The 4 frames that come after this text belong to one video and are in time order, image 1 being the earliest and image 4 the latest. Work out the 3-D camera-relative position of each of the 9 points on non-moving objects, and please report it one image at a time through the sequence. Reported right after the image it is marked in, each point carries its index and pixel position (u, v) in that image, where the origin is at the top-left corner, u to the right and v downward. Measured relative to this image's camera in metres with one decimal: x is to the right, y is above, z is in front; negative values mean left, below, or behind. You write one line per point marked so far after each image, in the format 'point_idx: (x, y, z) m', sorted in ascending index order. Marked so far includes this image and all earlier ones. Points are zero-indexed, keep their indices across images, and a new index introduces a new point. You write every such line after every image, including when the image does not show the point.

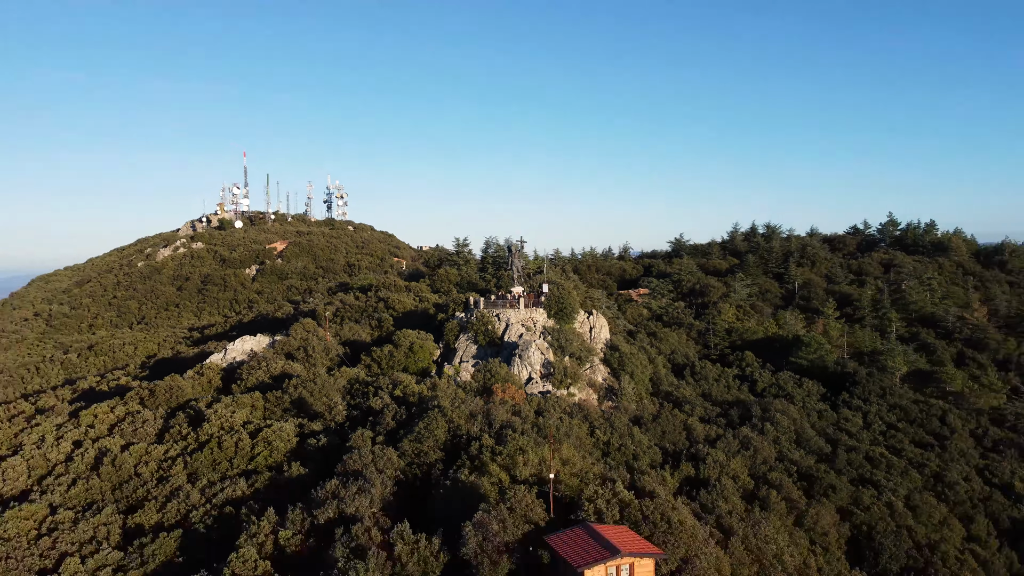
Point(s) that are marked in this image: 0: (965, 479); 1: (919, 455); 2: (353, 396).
0: (+9.7, -4.0, +11.6) m
1: (+9.2, -3.7, +12.4) m
2: (-2.9, -2.1, +10.8) m
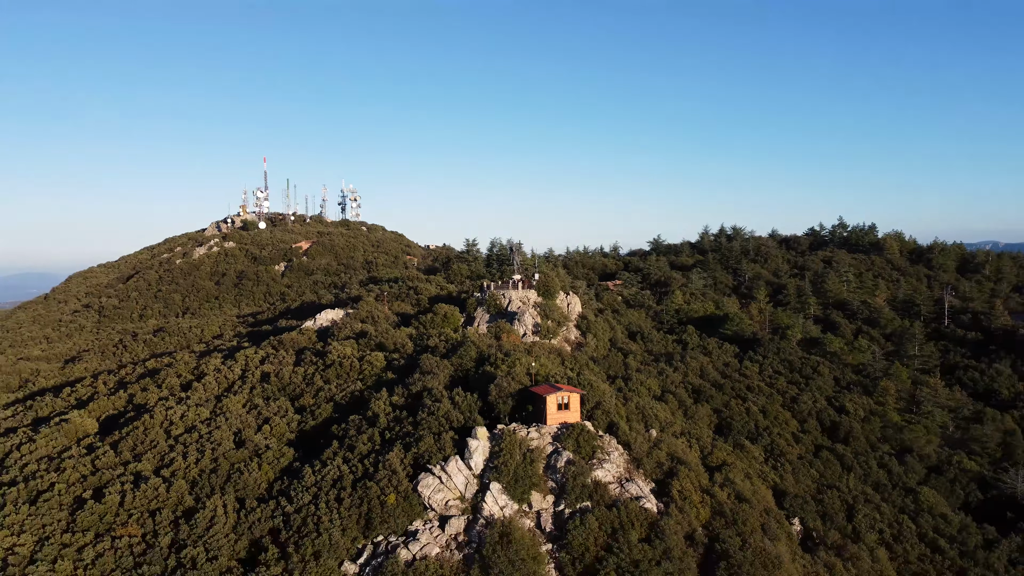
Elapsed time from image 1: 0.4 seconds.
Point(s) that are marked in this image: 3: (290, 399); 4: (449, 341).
0: (+9.7, -3.6, +17.7) m
1: (+9.2, -3.3, +18.5) m
2: (-2.9, -1.6, +16.9) m
3: (-5.8, -2.9, +14.5) m
4: (-1.8, -1.6, +16.1) m
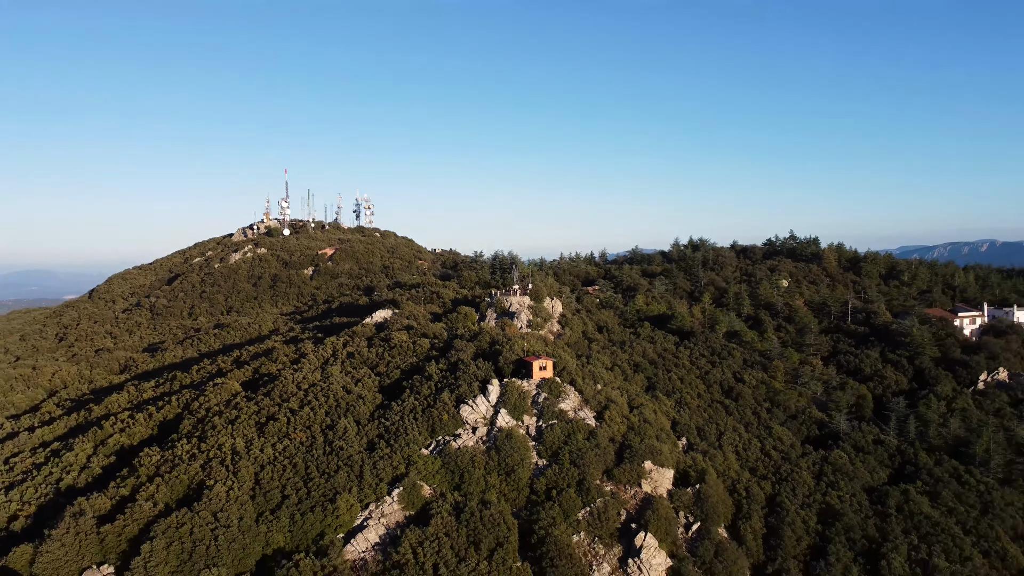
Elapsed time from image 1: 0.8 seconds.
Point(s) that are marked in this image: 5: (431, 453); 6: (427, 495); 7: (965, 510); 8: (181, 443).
0: (+9.7, -4.0, +25.7) m
1: (+9.2, -3.6, +26.5) m
2: (-2.9, -2.0, +24.8) m
3: (-5.8, -3.3, +22.5) m
4: (-1.8, -1.9, +24.1) m
5: (-2.6, -5.3, +17.6) m
6: (-2.6, -6.2, +16.5) m
7: (+15.7, -7.7, +19.1) m
8: (-11.4, -5.3, +19.0) m
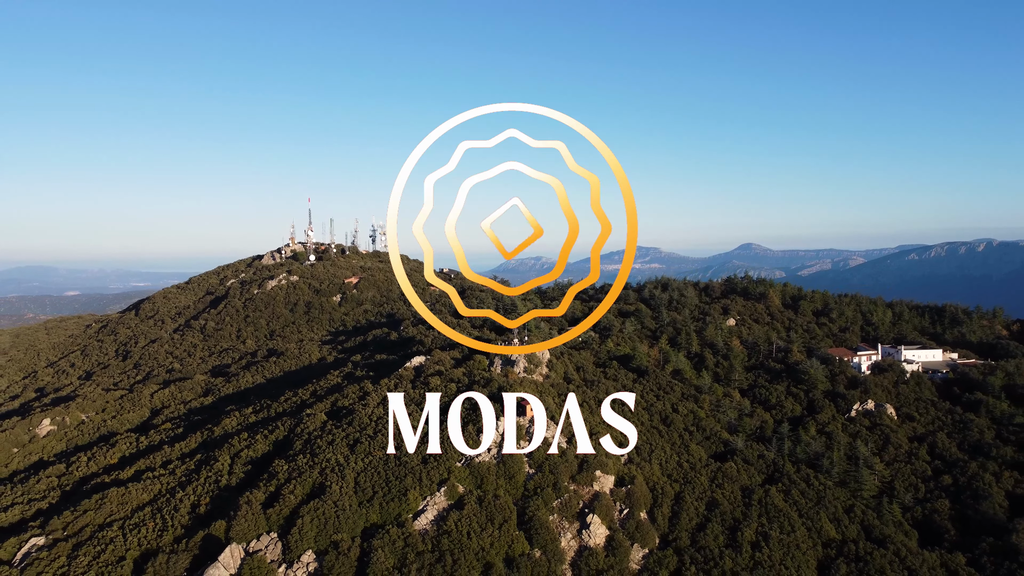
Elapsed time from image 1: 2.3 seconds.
0: (+9.8, -7.7, +36.1) m
1: (+9.3, -7.4, +36.9) m
2: (-2.8, -5.7, +35.2) m
3: (-5.8, -7.0, +32.9) m
4: (-1.8, -5.6, +34.5) m
5: (-2.6, -9.0, +28.1) m
6: (-2.5, -10.0, +26.9) m
7: (+15.8, -11.5, +29.6) m
8: (-11.4, -9.0, +29.5) m
